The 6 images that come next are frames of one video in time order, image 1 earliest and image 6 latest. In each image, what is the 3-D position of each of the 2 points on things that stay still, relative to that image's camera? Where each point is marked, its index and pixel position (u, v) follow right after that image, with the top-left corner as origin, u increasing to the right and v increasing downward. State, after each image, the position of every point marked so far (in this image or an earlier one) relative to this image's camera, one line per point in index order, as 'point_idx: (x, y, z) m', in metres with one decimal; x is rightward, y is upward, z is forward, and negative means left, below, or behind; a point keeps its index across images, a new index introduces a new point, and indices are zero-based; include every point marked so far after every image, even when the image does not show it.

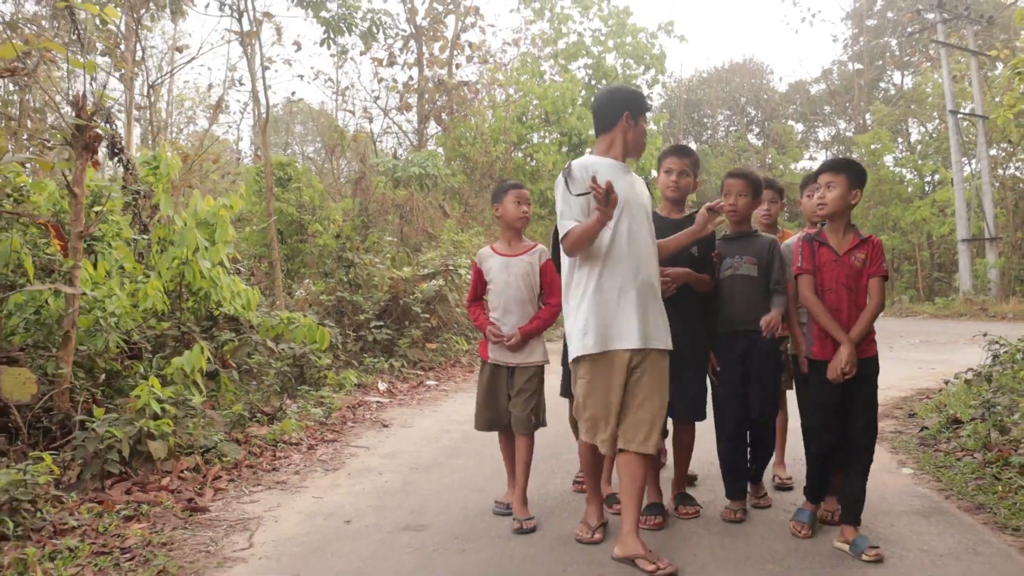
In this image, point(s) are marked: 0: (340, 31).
0: (-2.3, +3.5, +10.1) m
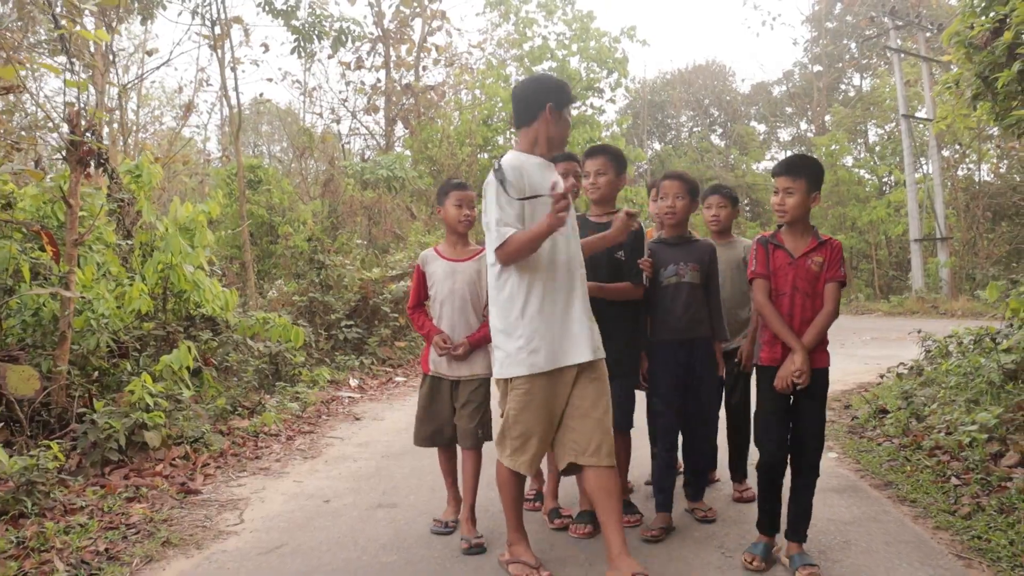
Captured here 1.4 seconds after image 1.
0: (-2.8, +3.5, +10.4) m
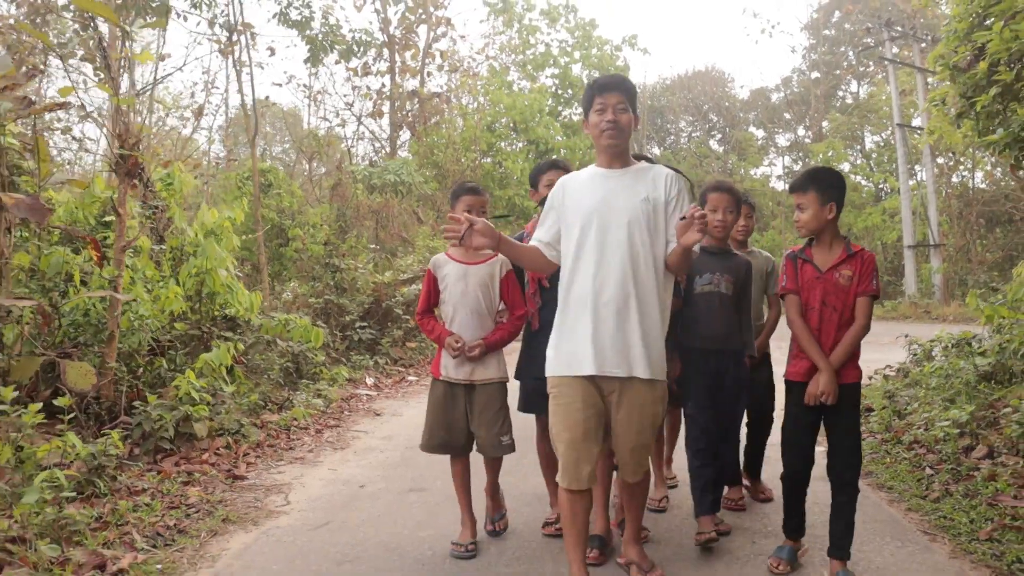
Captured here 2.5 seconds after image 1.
0: (-2.7, +3.5, +10.7) m
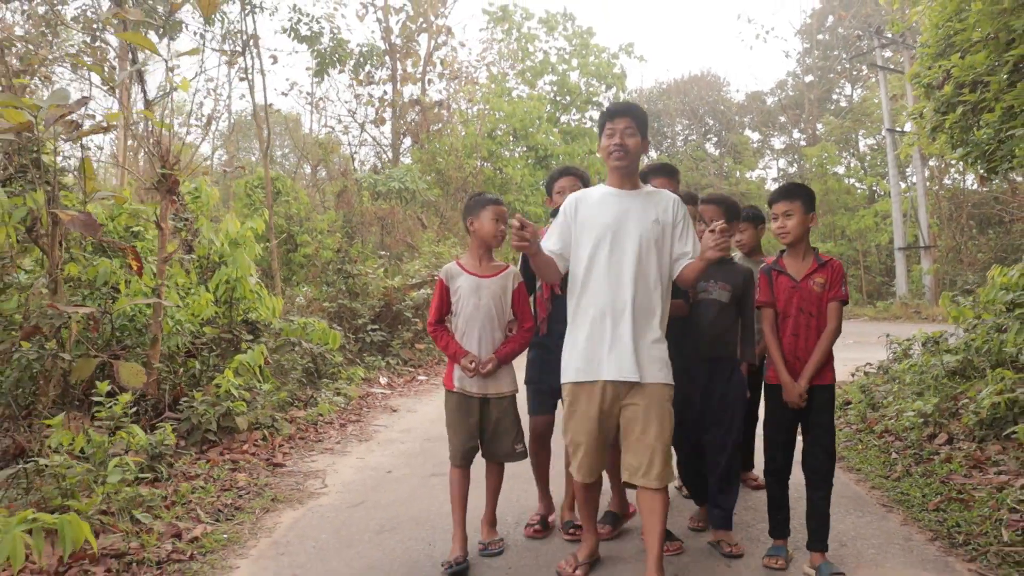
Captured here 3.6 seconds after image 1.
0: (-2.7, +3.4, +11.2) m
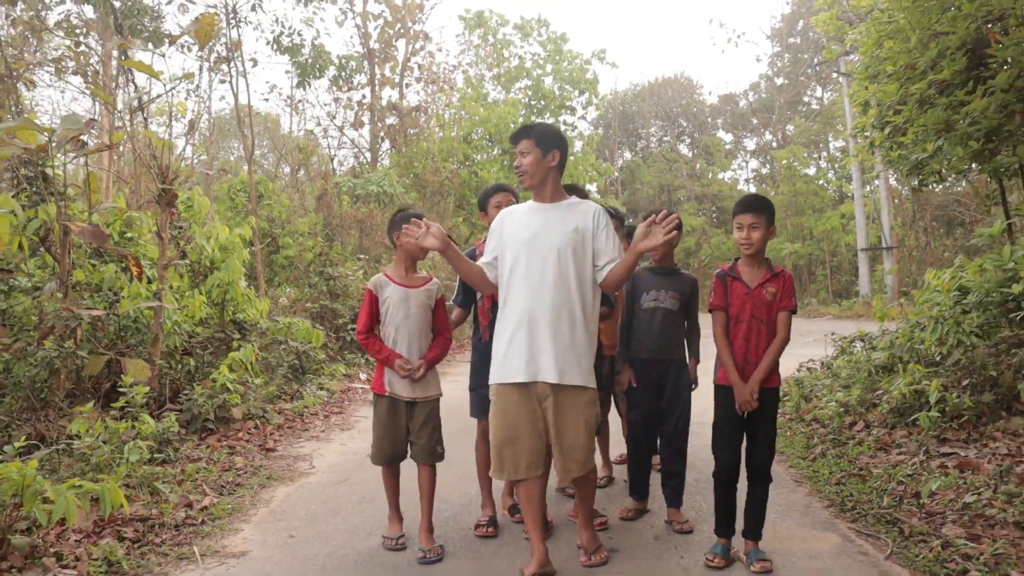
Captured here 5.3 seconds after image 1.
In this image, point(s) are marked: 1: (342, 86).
0: (-3.1, +3.4, +11.7) m
1: (-3.5, +4.2, +15.5) m
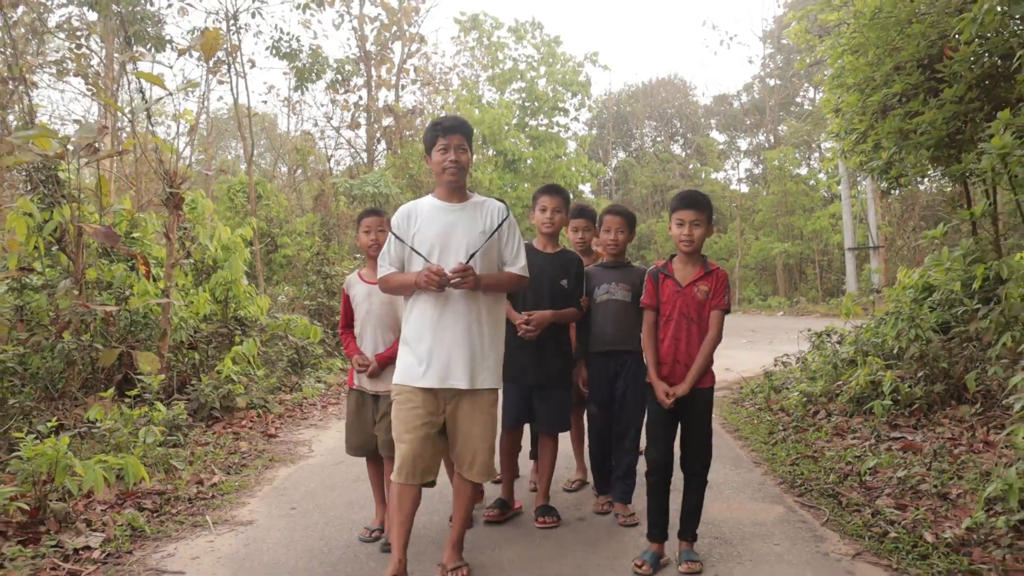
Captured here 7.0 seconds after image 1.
0: (-3.3, +3.4, +12.0) m
1: (-3.7, +4.2, +15.8) m
